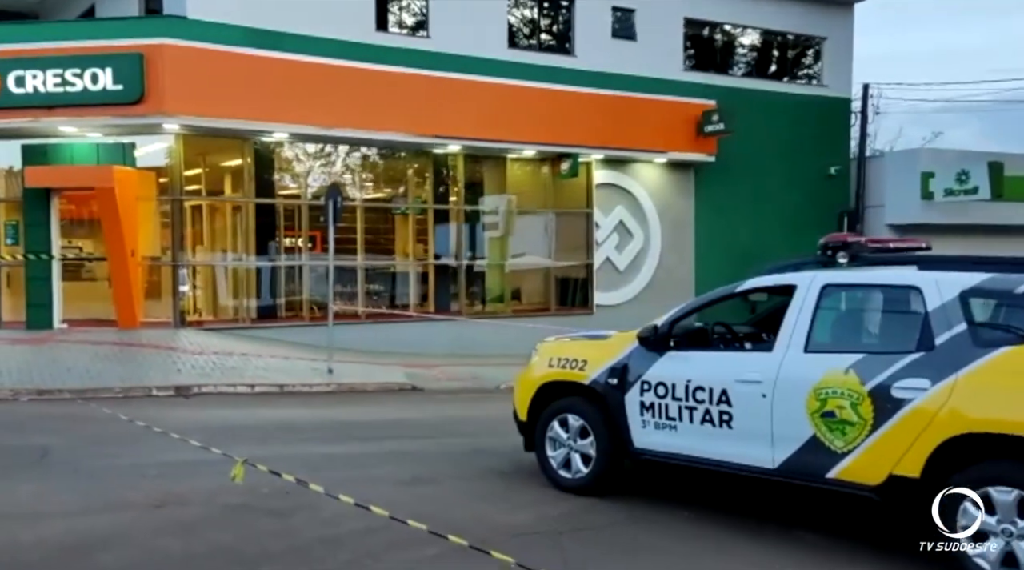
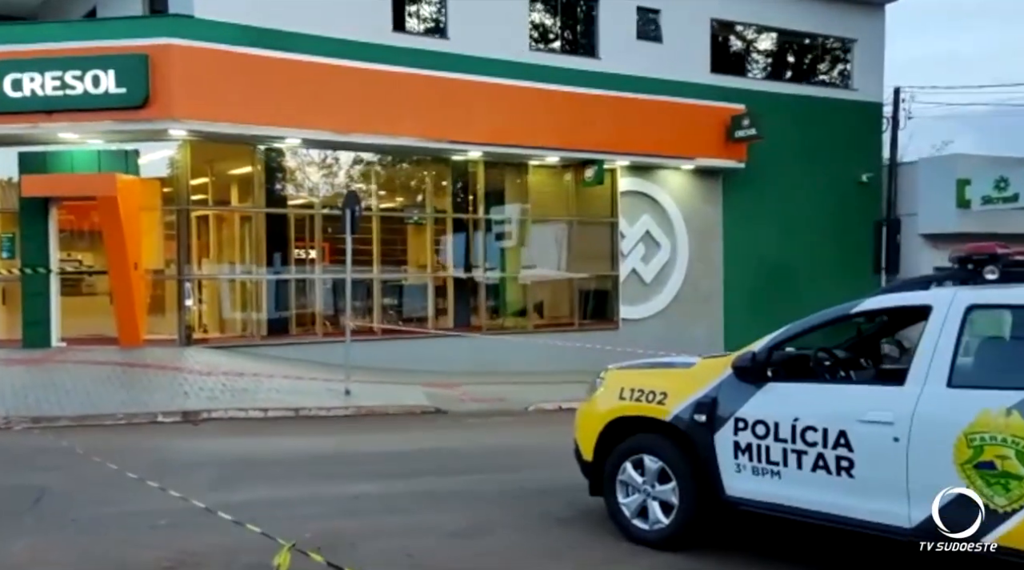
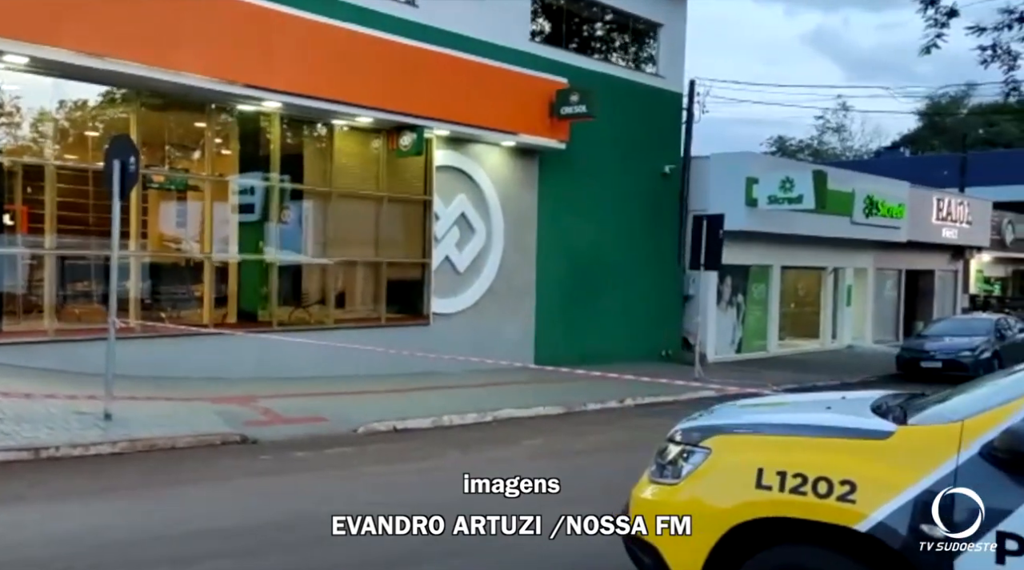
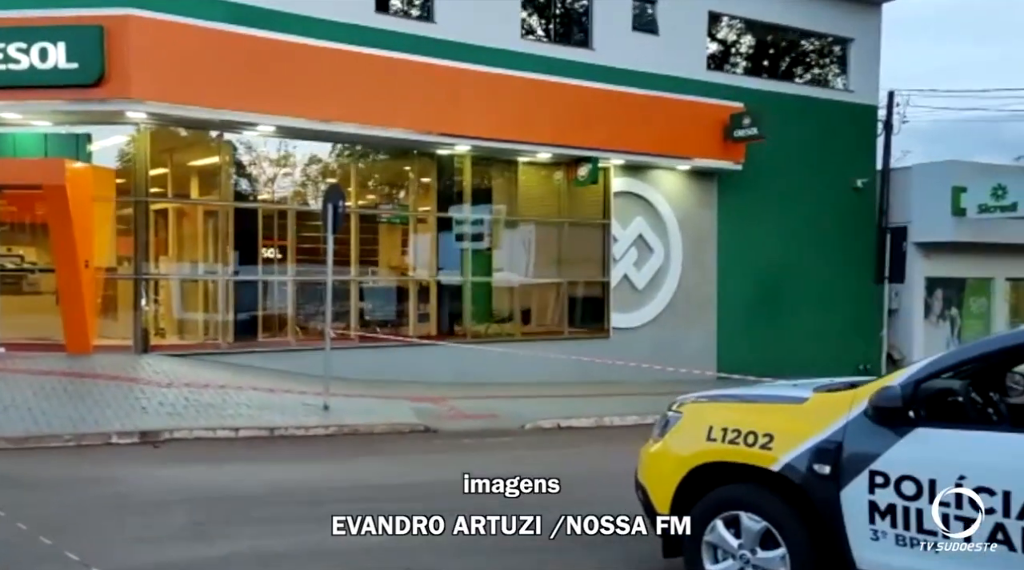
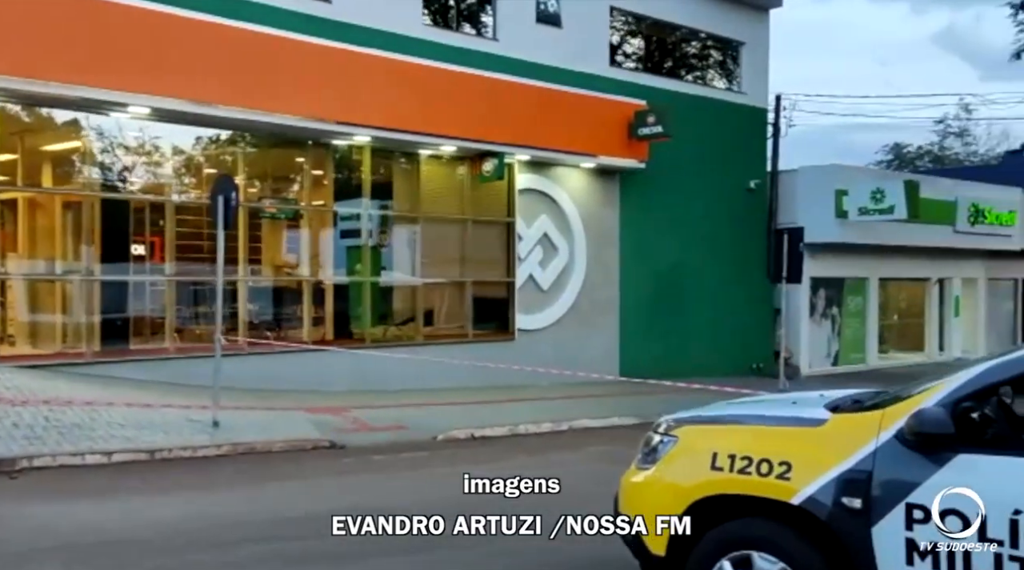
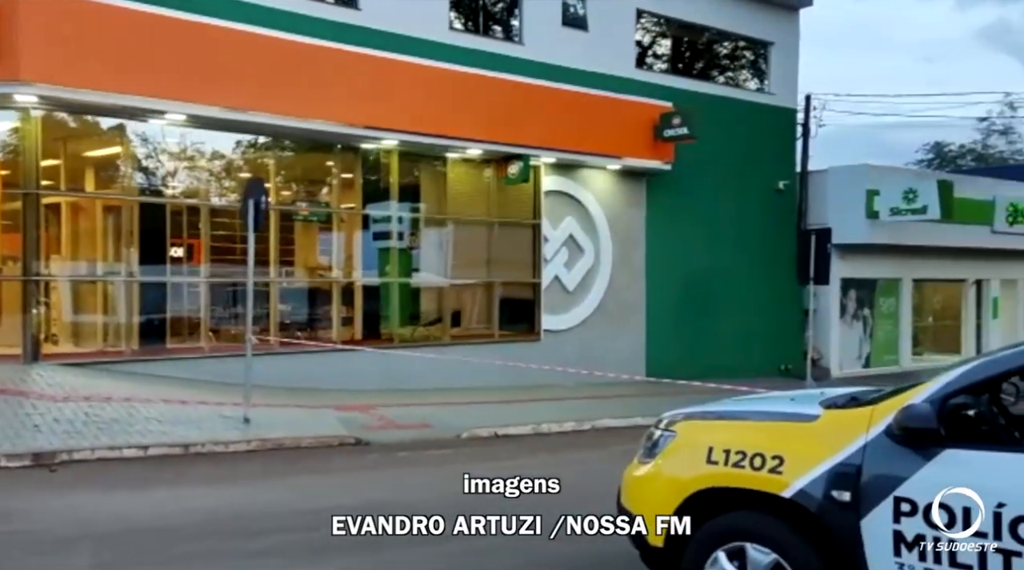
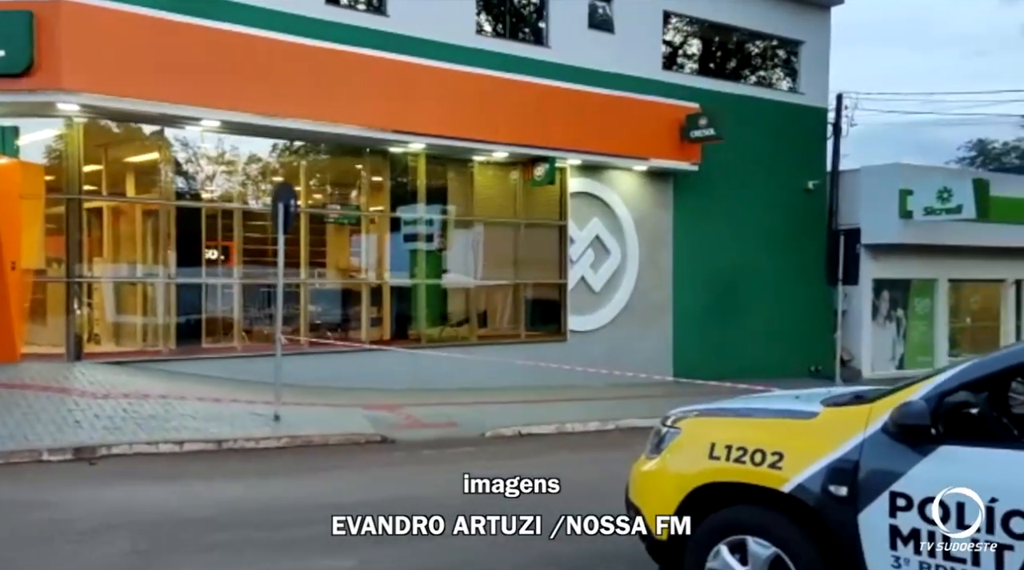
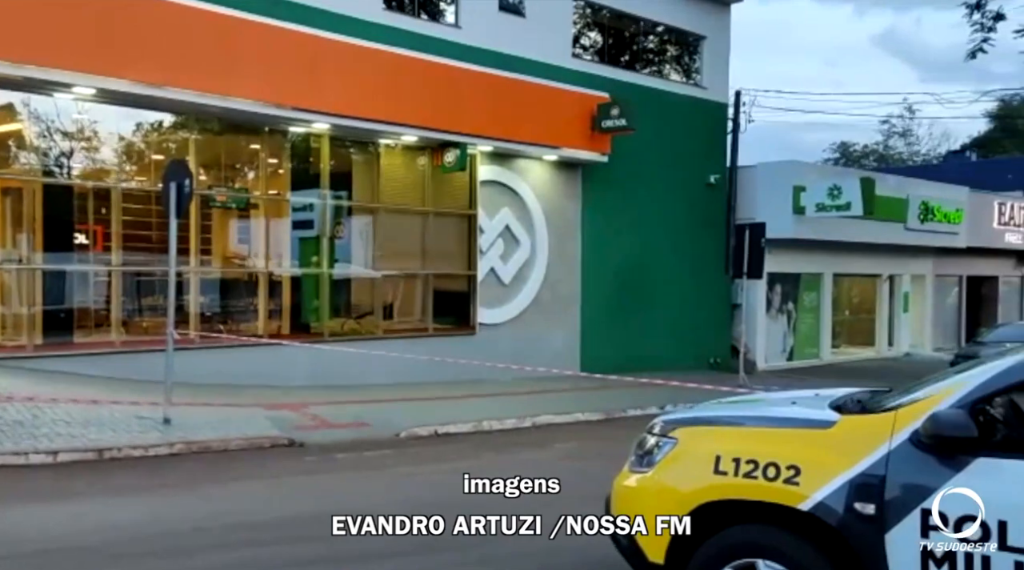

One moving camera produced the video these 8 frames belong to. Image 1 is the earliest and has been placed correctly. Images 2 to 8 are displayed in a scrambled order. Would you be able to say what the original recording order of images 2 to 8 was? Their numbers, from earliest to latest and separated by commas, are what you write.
2, 4, 7, 6, 5, 8, 3
